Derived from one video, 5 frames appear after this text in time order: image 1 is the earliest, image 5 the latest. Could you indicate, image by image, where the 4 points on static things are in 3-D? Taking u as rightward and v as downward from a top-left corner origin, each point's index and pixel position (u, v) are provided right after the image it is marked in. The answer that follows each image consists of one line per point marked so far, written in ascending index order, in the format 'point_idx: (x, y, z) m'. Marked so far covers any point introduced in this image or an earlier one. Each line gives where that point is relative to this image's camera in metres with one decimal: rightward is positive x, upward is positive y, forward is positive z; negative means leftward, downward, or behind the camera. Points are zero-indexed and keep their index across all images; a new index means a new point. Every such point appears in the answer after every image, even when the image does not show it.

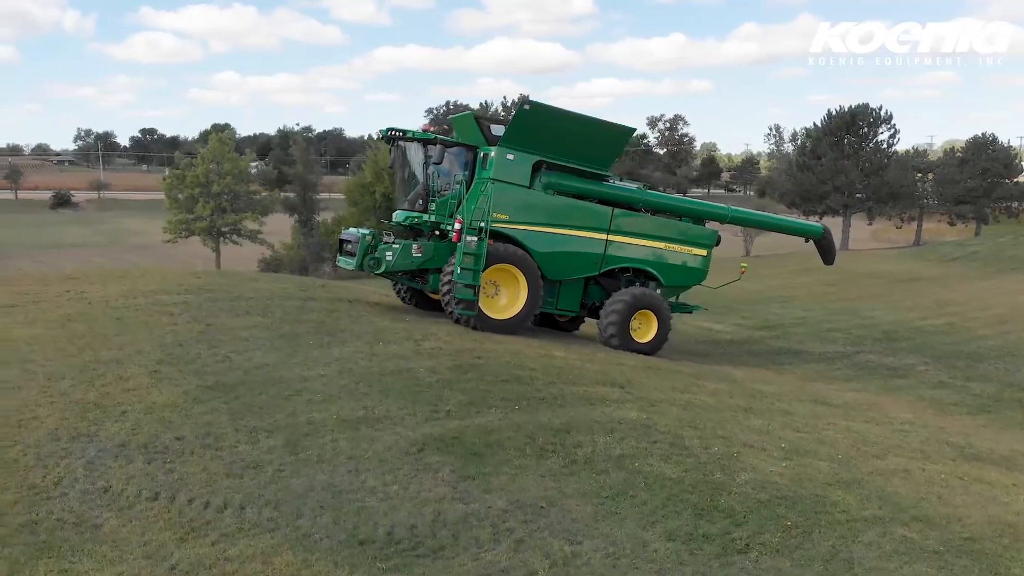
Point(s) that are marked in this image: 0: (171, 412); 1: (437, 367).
0: (-1.9, -0.7, +5.5) m
1: (-0.5, -0.6, +7.0) m
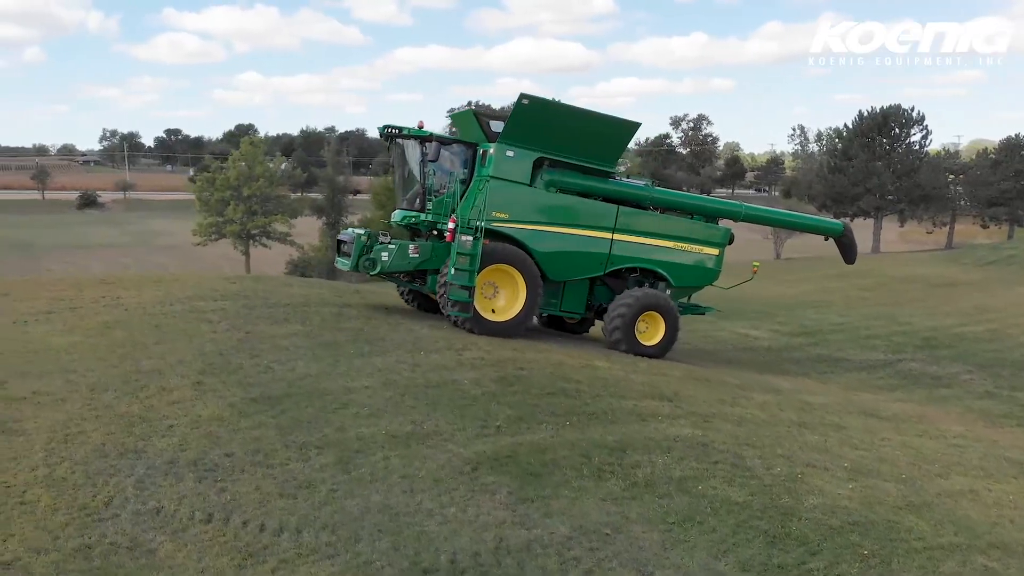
0: (-1.6, -0.8, +5.4) m
1: (-0.2, -0.6, +6.9) m
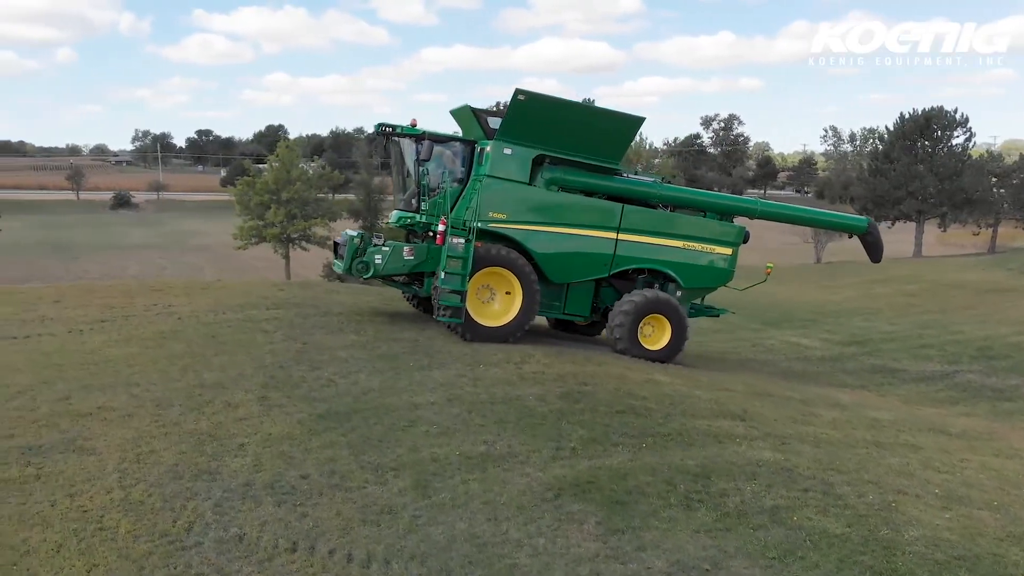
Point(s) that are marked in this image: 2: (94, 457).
0: (-1.2, -0.9, +5.3) m
1: (+0.2, -0.7, +6.7) m
2: (-2.2, -0.9, +5.1) m
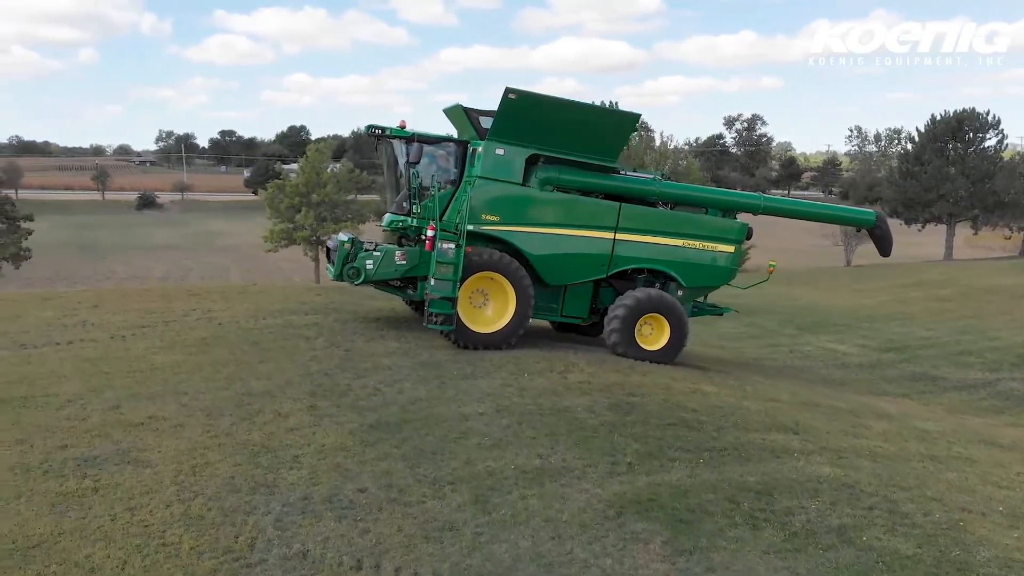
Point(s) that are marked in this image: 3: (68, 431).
0: (-0.9, -0.9, +5.3) m
1: (+0.6, -0.8, +6.7) m
2: (-1.9, -0.9, +5.1) m
3: (-2.6, -0.8, +5.8) m
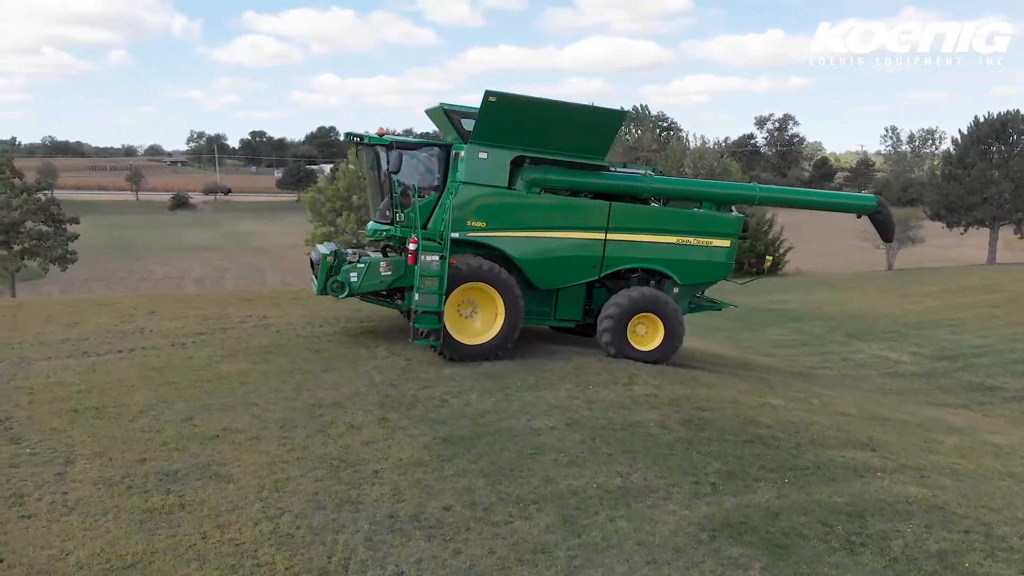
0: (-0.5, -1.0, +5.2) m
1: (+1.0, -0.9, +6.6) m
2: (-1.5, -1.0, +5.1) m
3: (-2.2, -0.9, +5.8) m
